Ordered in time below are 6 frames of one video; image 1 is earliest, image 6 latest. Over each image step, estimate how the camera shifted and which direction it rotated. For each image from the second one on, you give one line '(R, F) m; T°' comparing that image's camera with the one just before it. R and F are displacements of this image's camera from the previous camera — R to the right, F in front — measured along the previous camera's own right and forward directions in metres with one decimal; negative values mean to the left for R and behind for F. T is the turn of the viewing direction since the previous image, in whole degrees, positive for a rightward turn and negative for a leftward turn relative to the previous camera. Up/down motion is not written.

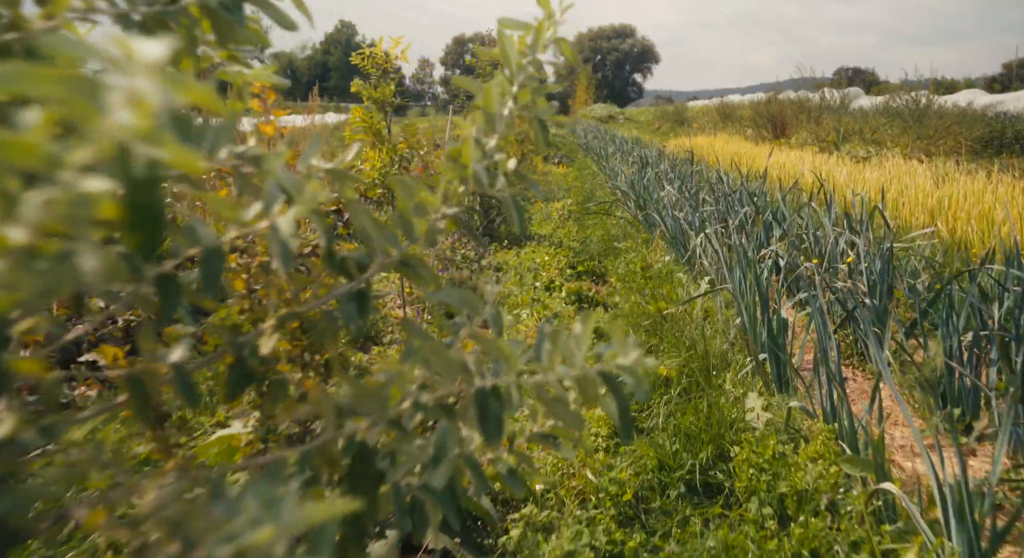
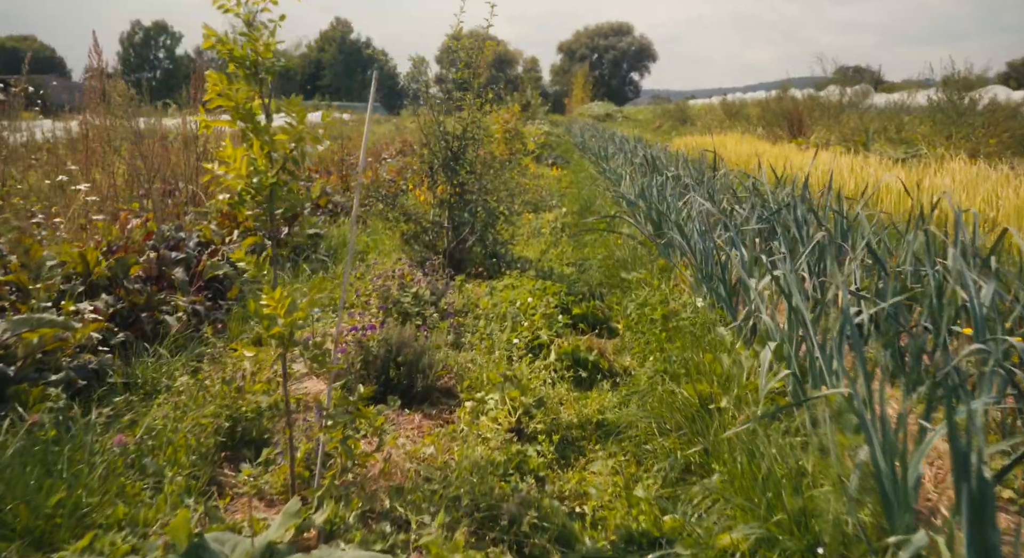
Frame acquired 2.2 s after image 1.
(+0.1, +1.5) m; 0°
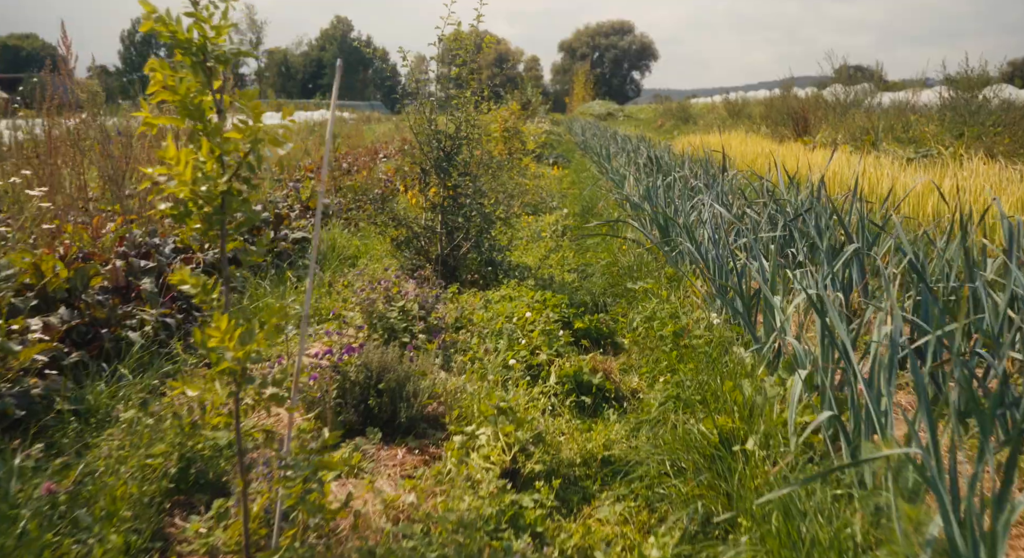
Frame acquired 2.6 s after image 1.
(0.0, +0.3) m; 0°
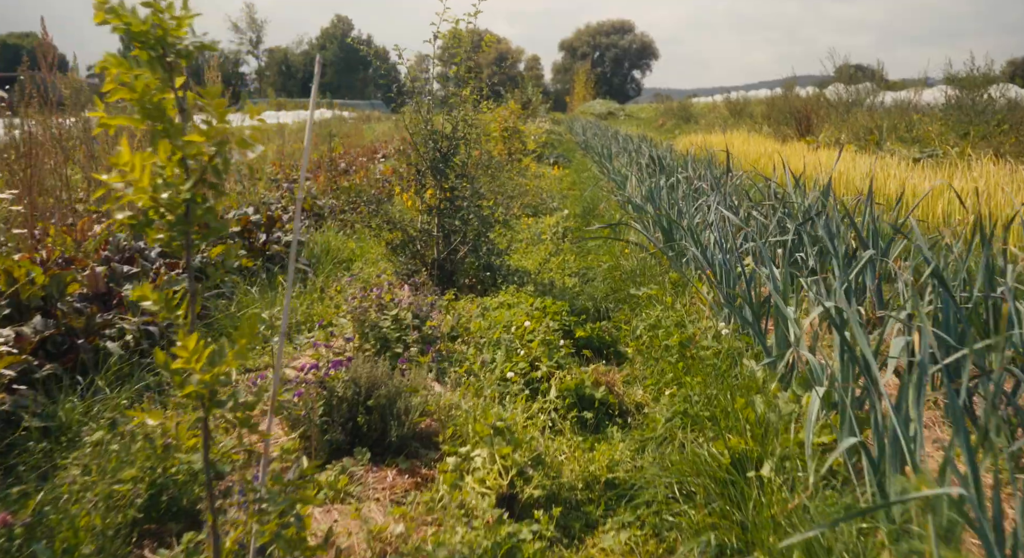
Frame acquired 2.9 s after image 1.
(0.0, +0.2) m; 0°
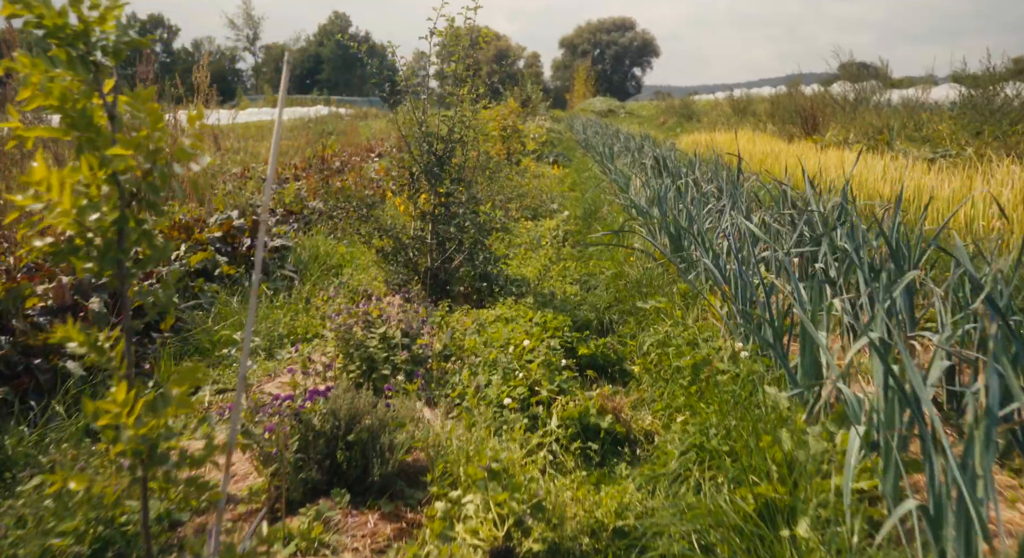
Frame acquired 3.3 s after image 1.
(0.0, +0.3) m; 0°
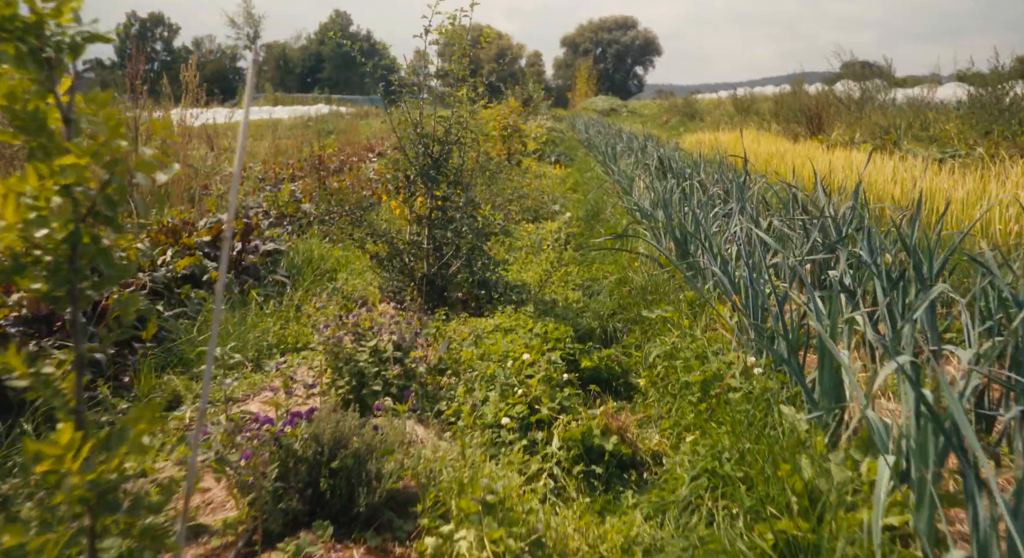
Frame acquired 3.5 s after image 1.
(0.0, +0.2) m; 0°
